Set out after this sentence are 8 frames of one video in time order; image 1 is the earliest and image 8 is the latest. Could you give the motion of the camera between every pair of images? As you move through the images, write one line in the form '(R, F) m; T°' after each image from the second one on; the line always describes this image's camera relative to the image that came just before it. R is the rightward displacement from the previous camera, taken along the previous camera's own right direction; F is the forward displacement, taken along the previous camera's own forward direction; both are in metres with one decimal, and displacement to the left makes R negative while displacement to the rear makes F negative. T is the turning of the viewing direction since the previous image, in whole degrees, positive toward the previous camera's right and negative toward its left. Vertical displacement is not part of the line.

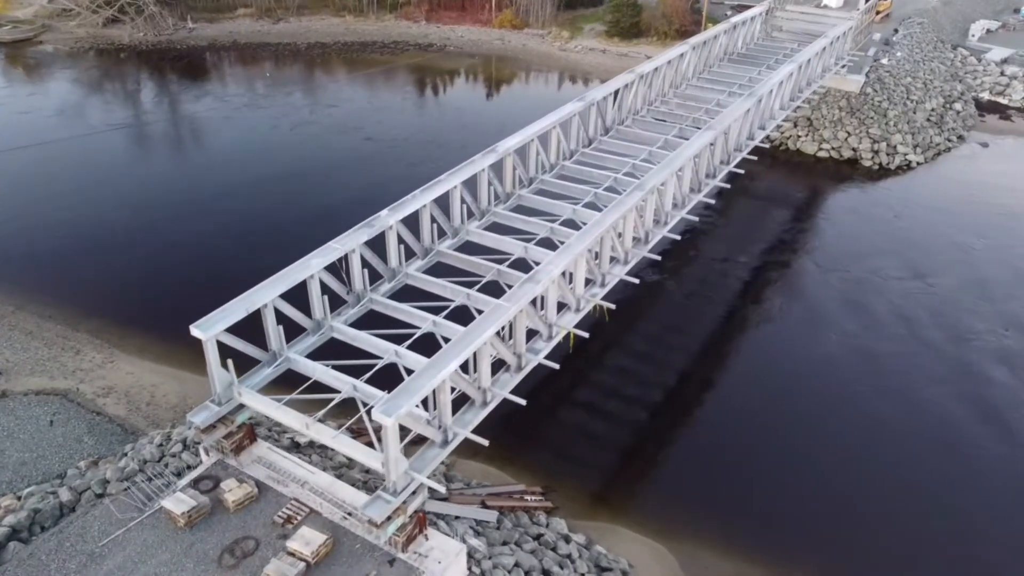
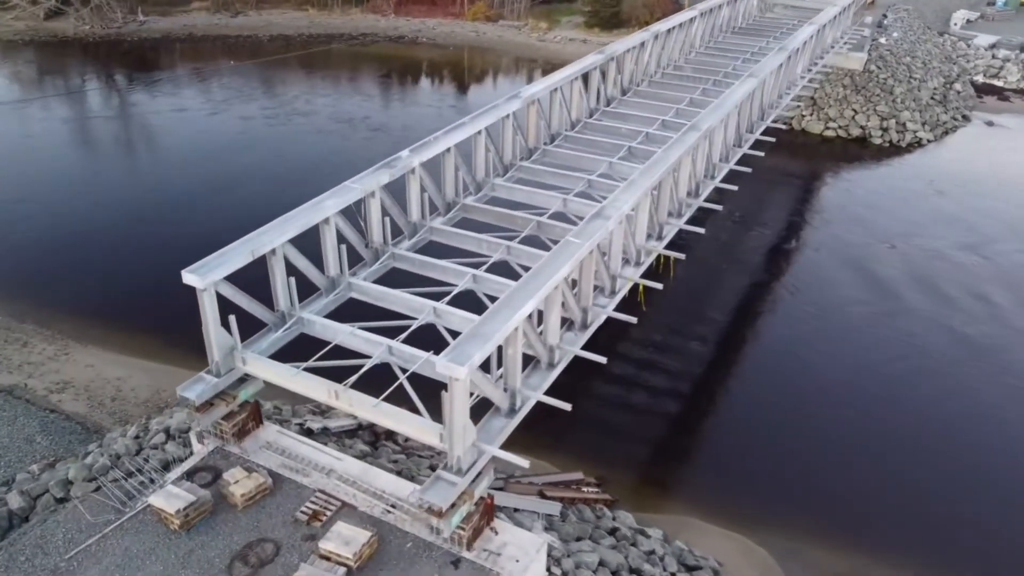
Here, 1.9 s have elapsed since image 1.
(-1.1, +1.7) m; +4°
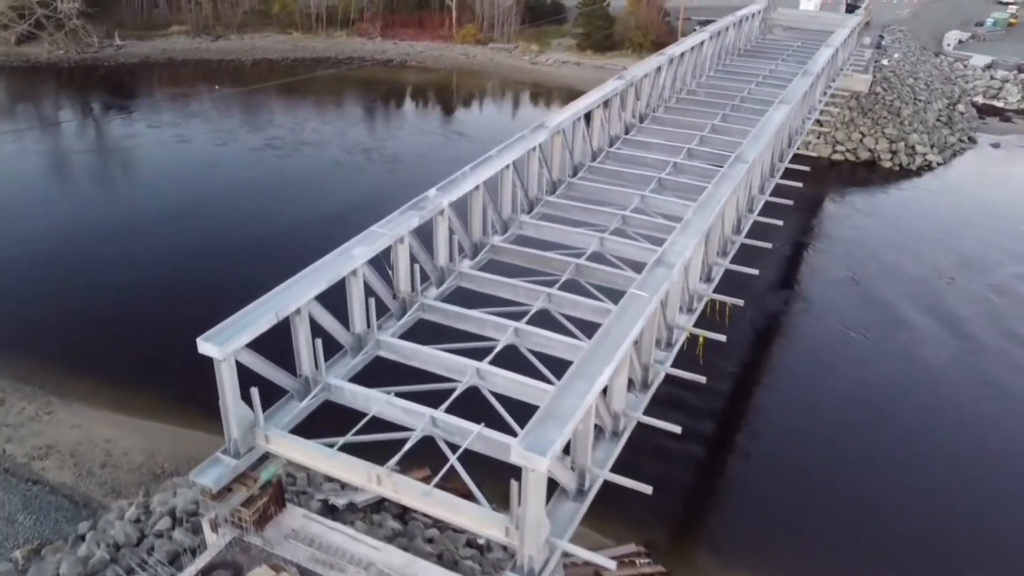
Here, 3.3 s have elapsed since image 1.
(-0.6, +0.8) m; +2°
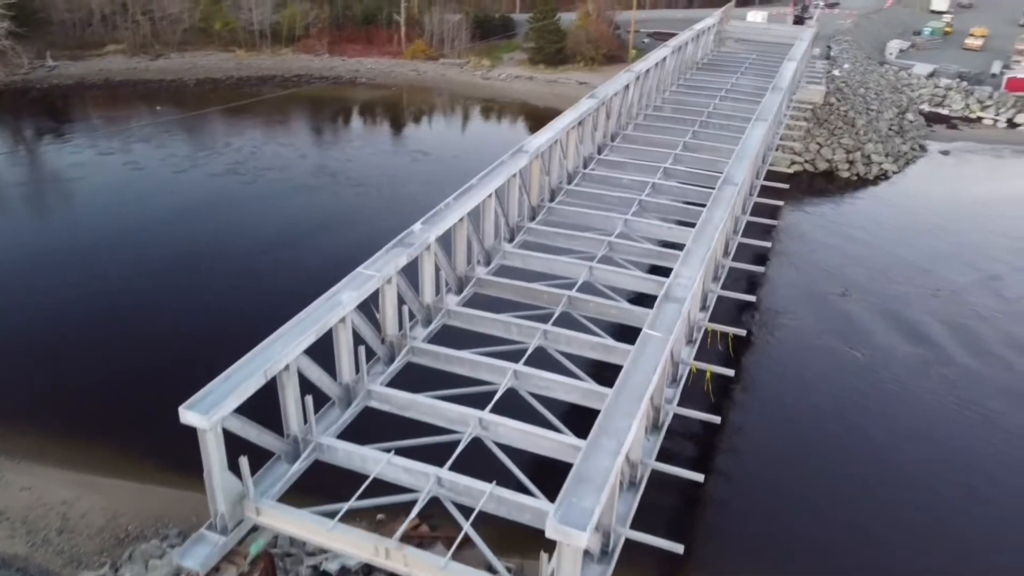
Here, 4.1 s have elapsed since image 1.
(-0.4, +0.4) m; +4°
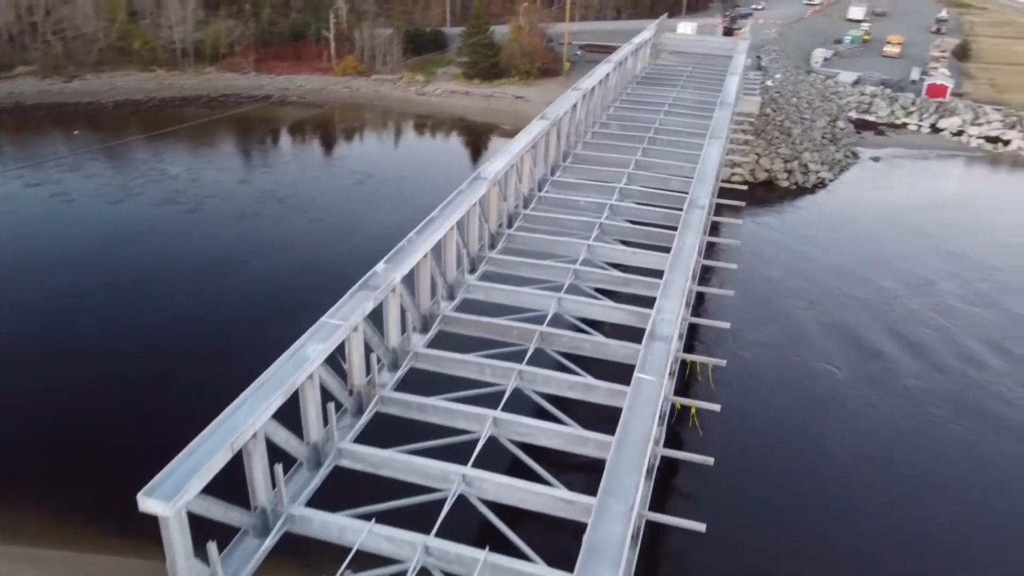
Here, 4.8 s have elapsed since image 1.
(-0.3, +0.4) m; +5°
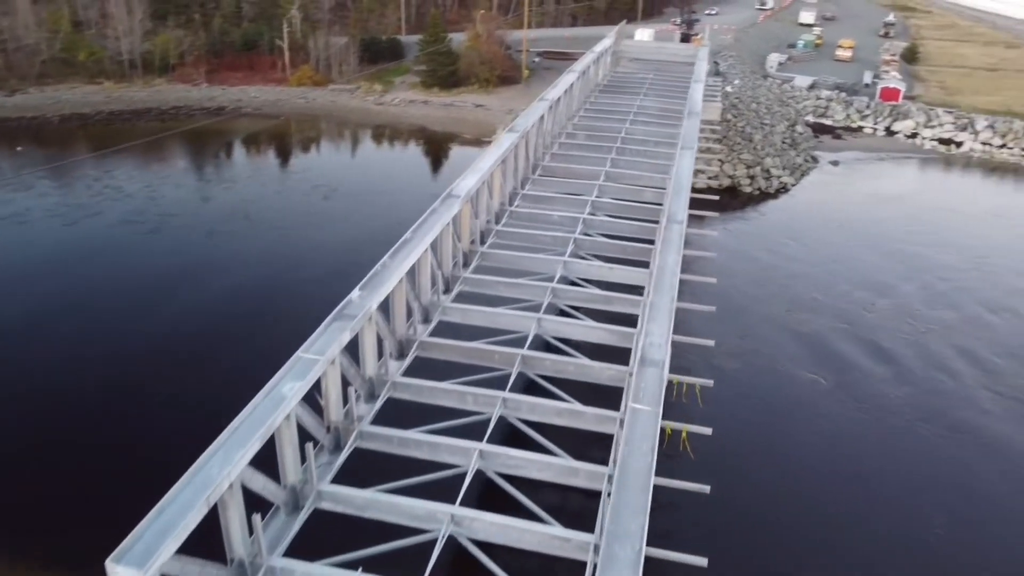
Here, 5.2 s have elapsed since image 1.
(-0.2, +0.3) m; +3°
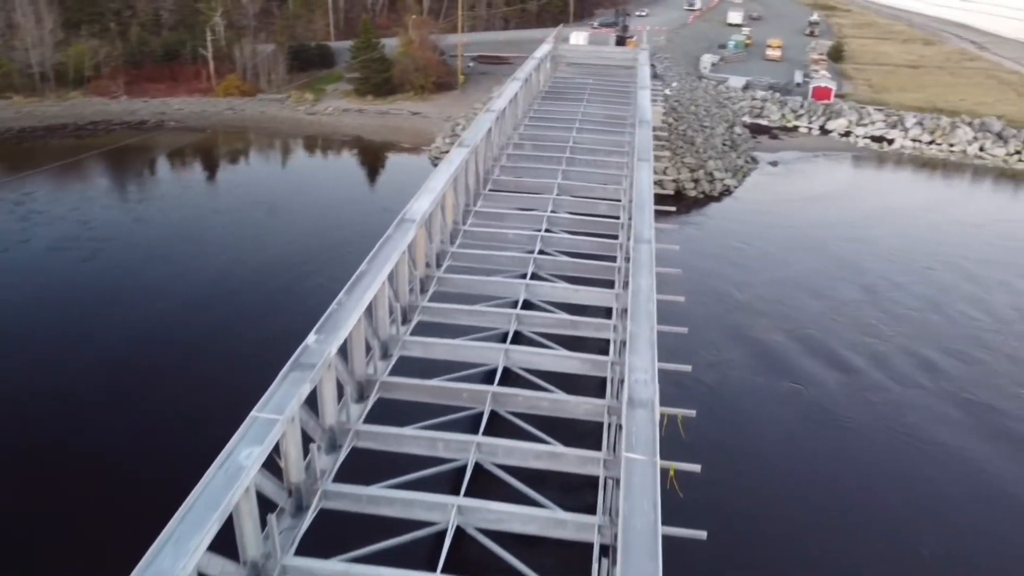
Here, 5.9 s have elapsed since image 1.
(-0.3, +0.5) m; +5°
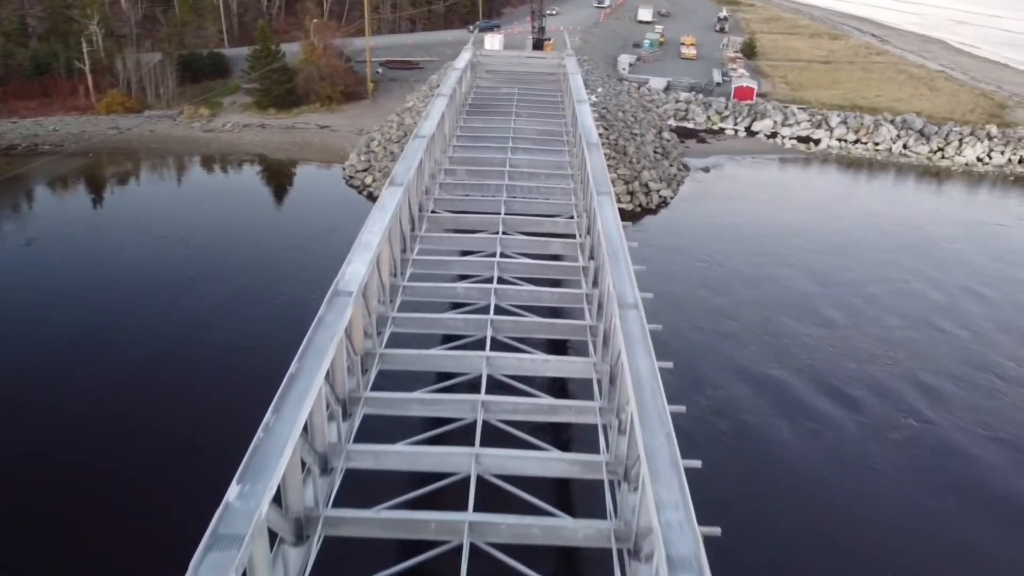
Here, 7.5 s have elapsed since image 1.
(-0.4, +1.5) m; +6°
